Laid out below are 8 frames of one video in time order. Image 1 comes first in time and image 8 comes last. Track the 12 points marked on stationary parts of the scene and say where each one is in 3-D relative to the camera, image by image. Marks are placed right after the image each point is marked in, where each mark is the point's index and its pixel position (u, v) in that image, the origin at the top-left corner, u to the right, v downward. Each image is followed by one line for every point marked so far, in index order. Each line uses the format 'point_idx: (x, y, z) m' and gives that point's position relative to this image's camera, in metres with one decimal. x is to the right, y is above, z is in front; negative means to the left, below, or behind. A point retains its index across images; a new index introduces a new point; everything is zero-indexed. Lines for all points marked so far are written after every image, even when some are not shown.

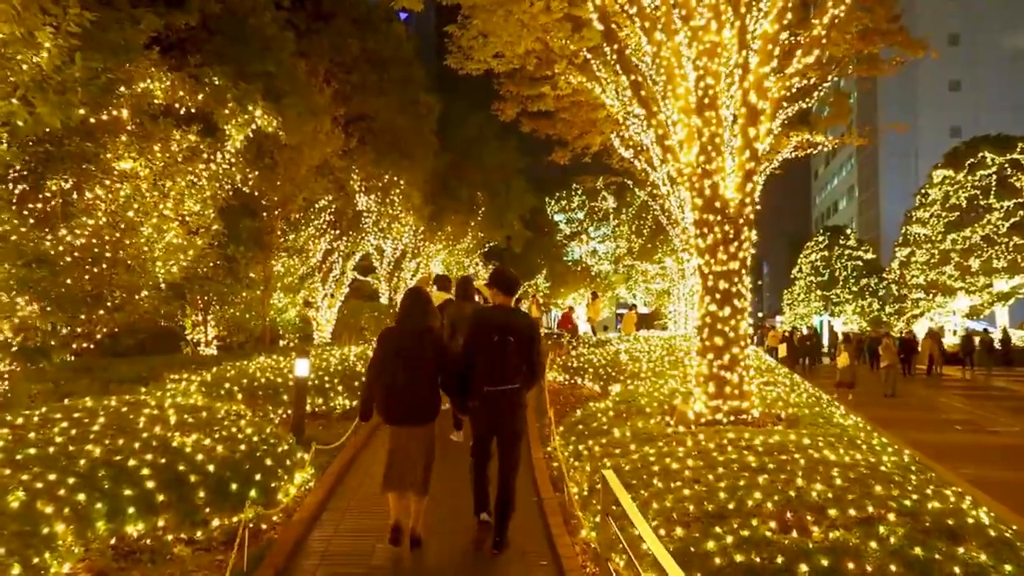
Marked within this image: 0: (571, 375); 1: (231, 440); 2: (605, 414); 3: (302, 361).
0: (+1.1, -1.6, +19.5) m
1: (-2.2, -1.2, +8.5) m
2: (+1.0, -1.3, +11.0) m
3: (-2.2, -0.8, +11.3) m
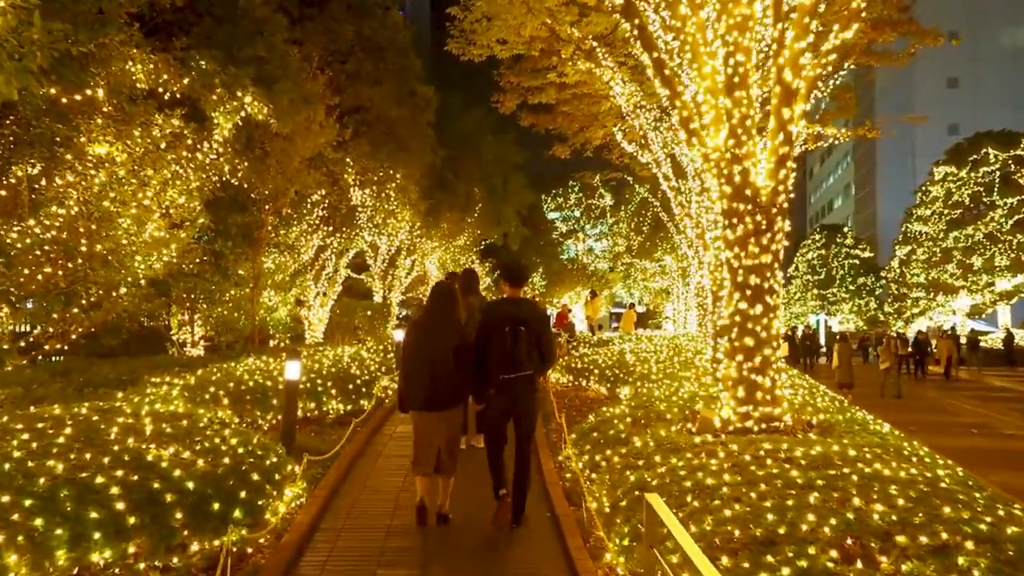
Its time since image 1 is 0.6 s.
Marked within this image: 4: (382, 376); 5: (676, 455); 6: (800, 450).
0: (+1.1, -1.6, +18.7) m
1: (-2.1, -1.2, +7.6) m
2: (+1.1, -1.3, +10.2) m
3: (-2.2, -0.7, +10.5) m
4: (-1.9, -1.3, +15.7) m
5: (+1.3, -1.3, +8.3) m
6: (+2.2, -1.2, +8.0) m
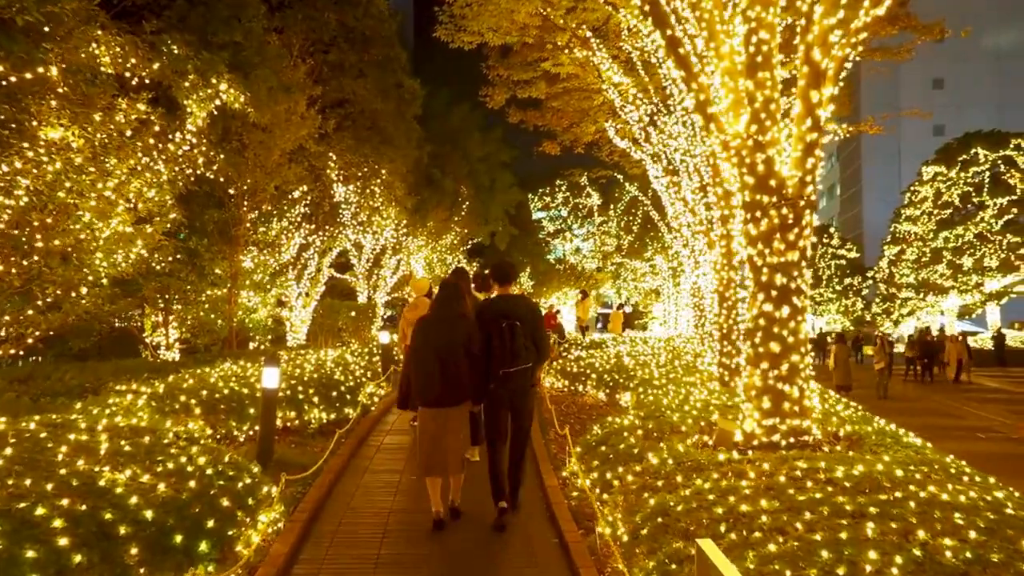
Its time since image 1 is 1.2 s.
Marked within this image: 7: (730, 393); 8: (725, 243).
0: (+1.0, -1.6, +17.8) m
1: (-2.1, -1.2, +6.7) m
2: (+1.1, -1.3, +9.3) m
3: (-2.2, -0.7, +9.5) m
4: (-2.0, -1.3, +14.8) m
5: (+1.3, -1.3, +7.4) m
6: (+2.2, -1.2, +7.2) m
7: (+2.4, -1.2, +11.8) m
8: (+2.9, +0.6, +14.5) m
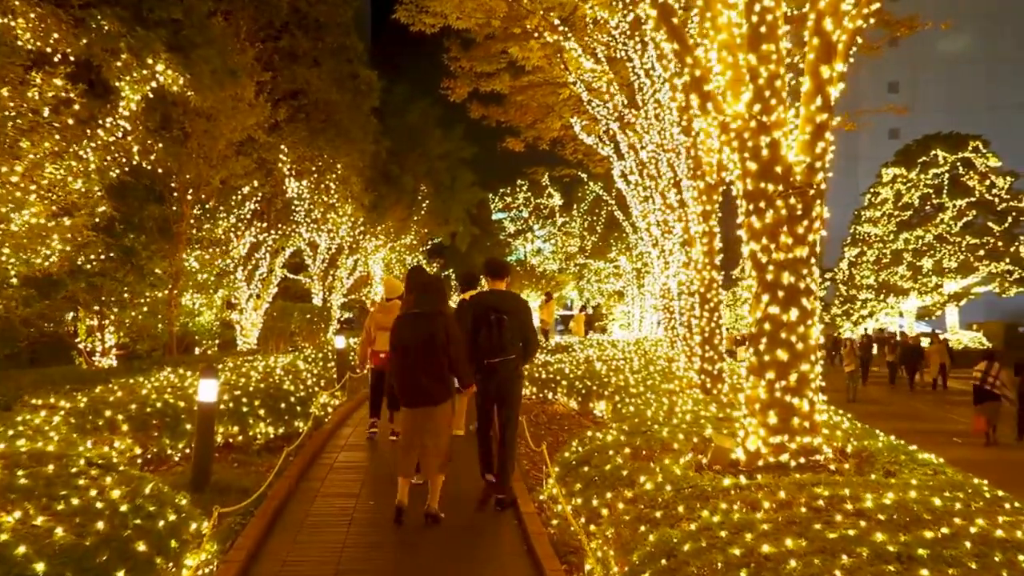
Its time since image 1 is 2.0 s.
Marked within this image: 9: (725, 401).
0: (+0.4, -1.6, +16.8) m
1: (-2.2, -1.2, +5.5) m
2: (+0.9, -1.3, +8.3) m
3: (-2.4, -0.7, +8.4) m
4: (-2.4, -1.3, +13.6) m
5: (+1.1, -1.3, +6.4) m
6: (+2.1, -1.2, +6.2) m
7: (+2.1, -1.2, +10.8) m
8: (+2.5, +0.6, +13.5) m
9: (+2.3, -1.2, +11.3) m
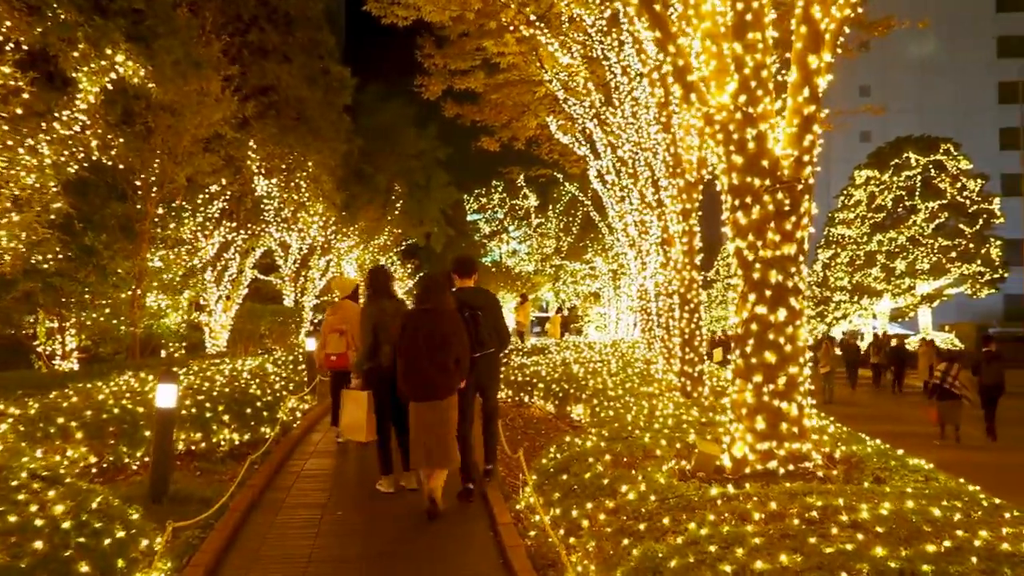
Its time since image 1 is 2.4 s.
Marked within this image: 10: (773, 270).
0: (0.0, -1.6, +16.4) m
1: (-2.3, -1.2, +5.1) m
2: (+0.7, -1.3, +7.9) m
3: (-2.6, -0.7, +7.9) m
4: (-2.8, -1.3, +13.2) m
5: (+1.0, -1.3, +6.0) m
6: (+1.9, -1.2, +5.9) m
7: (+1.9, -1.2, +10.5) m
8: (+2.2, +0.6, +13.2) m
9: (+2.0, -1.2, +11.0) m
10: (+1.8, +0.1, +7.1) m
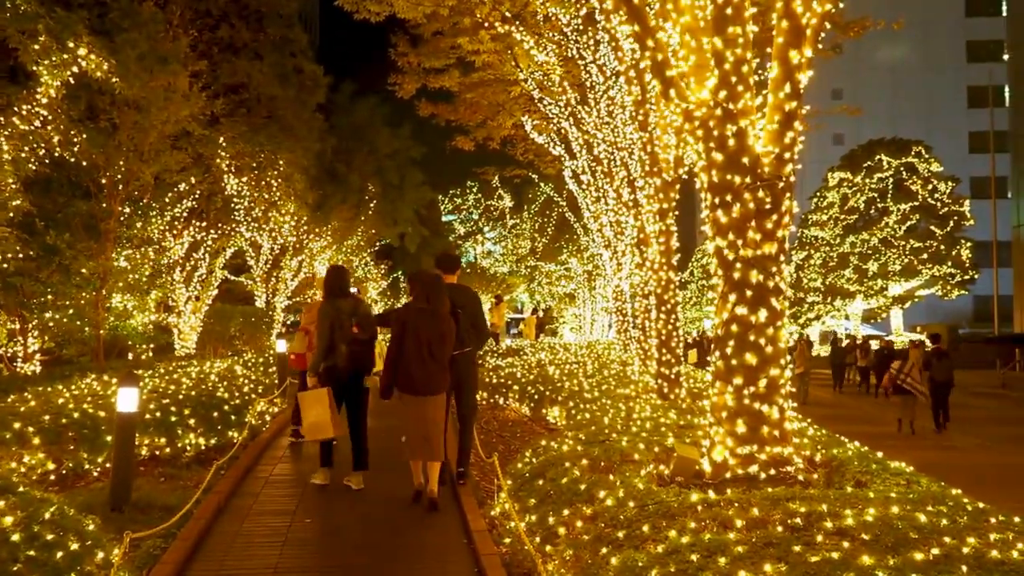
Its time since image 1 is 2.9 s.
0: (-0.3, -1.6, +16.2) m
1: (-2.5, -1.2, +4.8) m
2: (+0.5, -1.3, +7.7) m
3: (-2.8, -0.7, +7.7) m
4: (-3.1, -1.3, +12.9) m
5: (+0.9, -1.3, +5.8) m
6: (+1.8, -1.2, +5.7) m
7: (+1.6, -1.2, +10.3) m
8: (+1.8, +0.6, +13.0) m
9: (+1.8, -1.2, +10.8) m
10: (+1.6, +0.1, +7.0) m
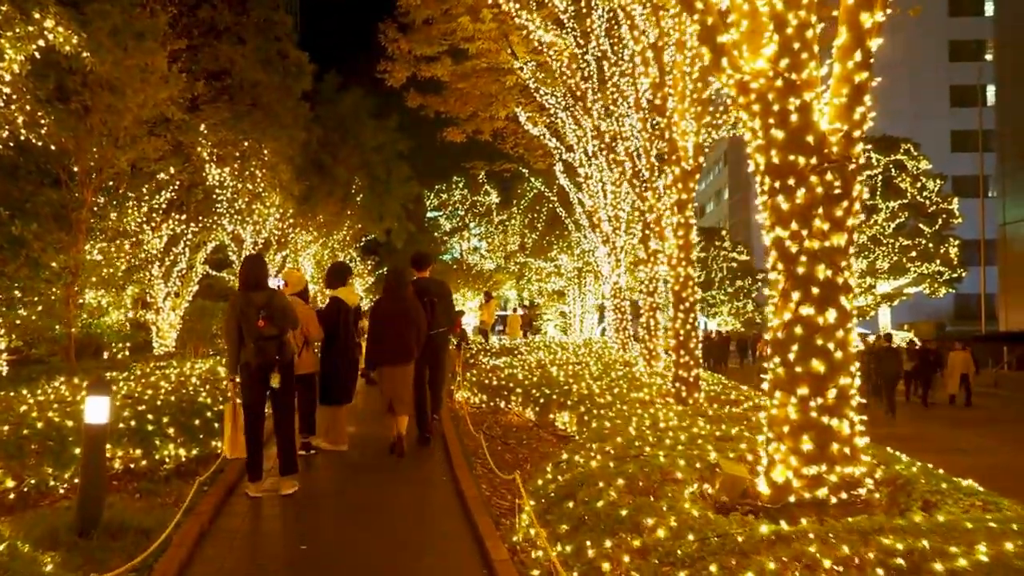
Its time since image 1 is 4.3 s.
0: (-0.3, -1.6, +15.2) m
1: (-2.3, -1.1, +3.8) m
2: (+0.6, -1.2, +6.8) m
3: (-2.6, -0.7, +6.7) m
4: (-3.0, -1.3, +11.9) m
5: (+1.1, -1.3, +4.9) m
6: (+2.0, -1.2, +4.8) m
7: (+1.7, -1.2, +9.4) m
8: (+1.9, +0.6, +12.1) m
9: (+1.9, -1.2, +9.9) m
10: (+1.8, +0.1, +6.1) m
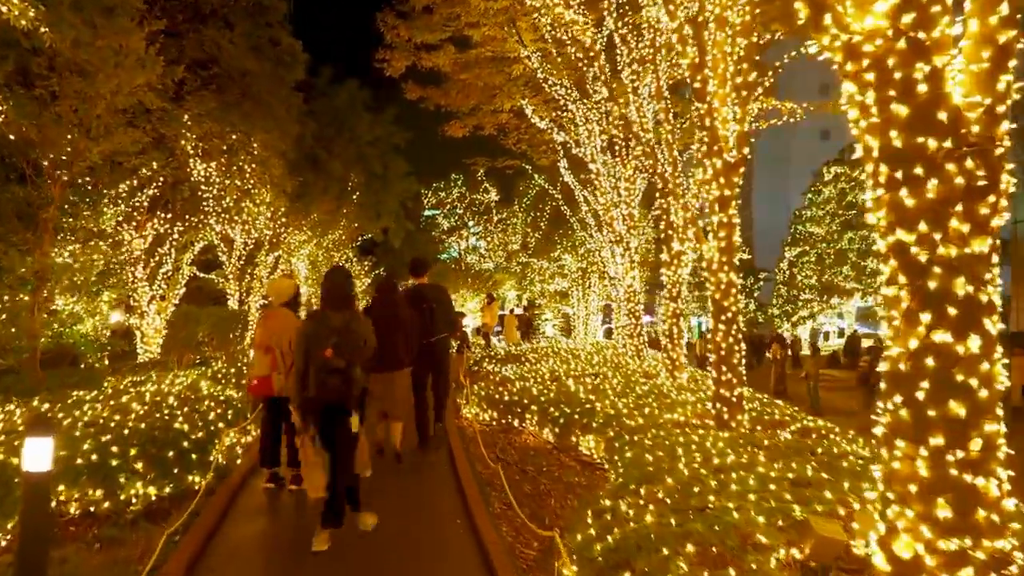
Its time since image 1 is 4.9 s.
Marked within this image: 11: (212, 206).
0: (-0.2, -1.6, +13.9) m
1: (-2.0, -1.2, +2.5) m
2: (+0.9, -1.3, +5.4) m
3: (-2.4, -0.8, +5.3) m
4: (-2.8, -1.4, +10.6) m
5: (+1.3, -1.3, +3.5) m
6: (+2.2, -1.3, +3.4) m
7: (+1.9, -1.3, +8.0) m
8: (+2.1, +0.5, +10.8) m
9: (+2.1, -1.3, +8.6) m
10: (+2.0, +0.1, +4.7) m
11: (-5.4, +1.5, +19.4) m
